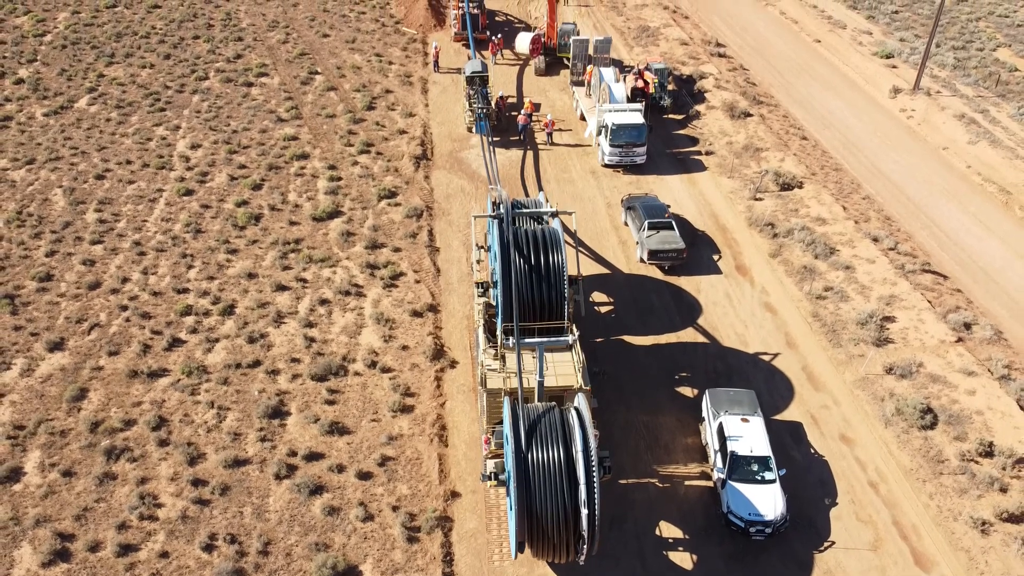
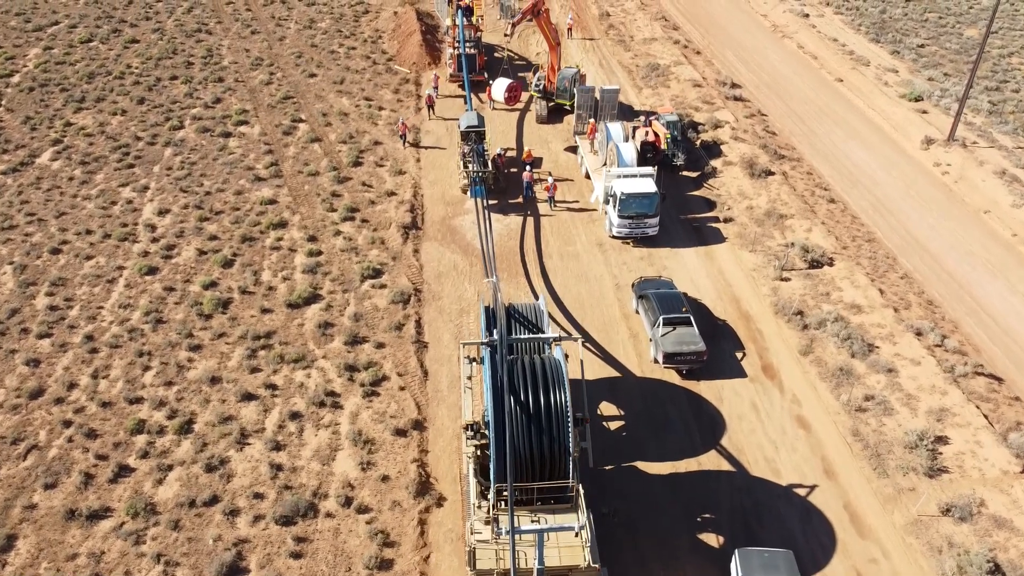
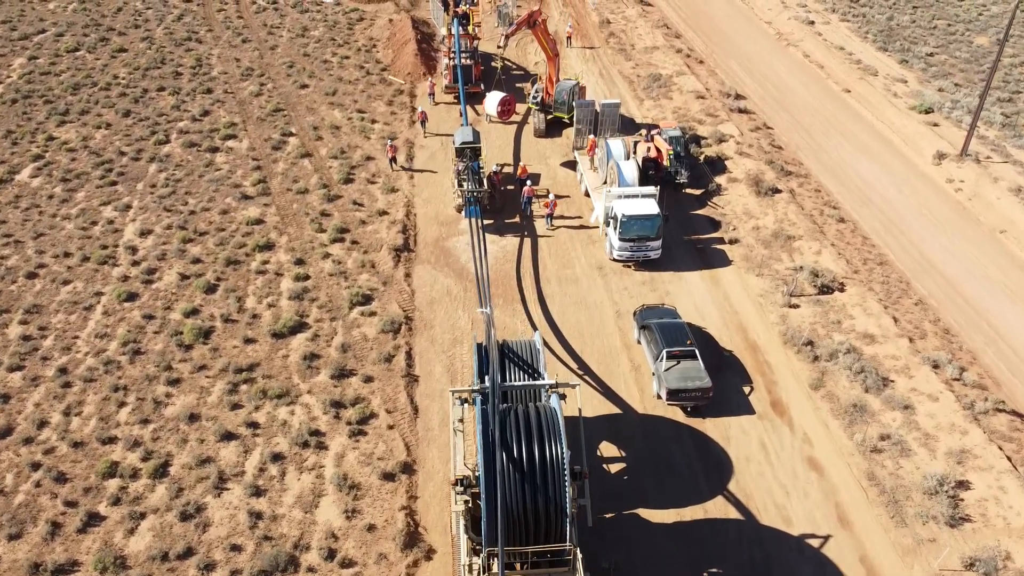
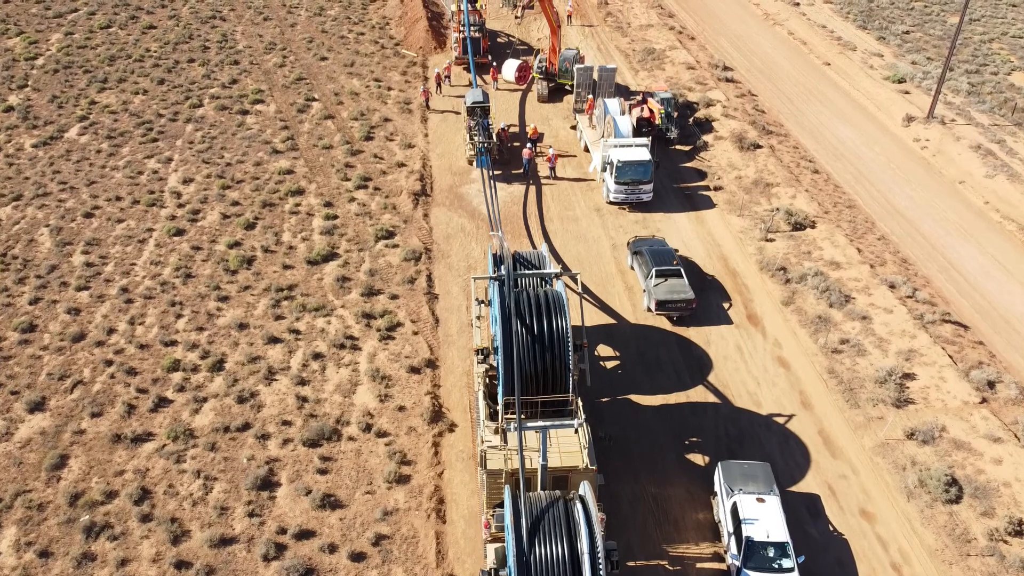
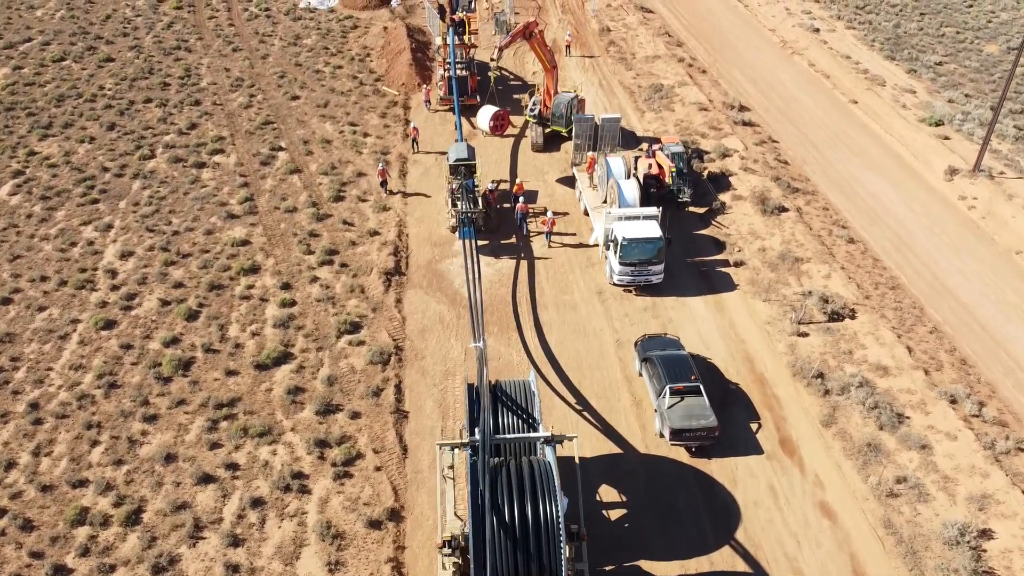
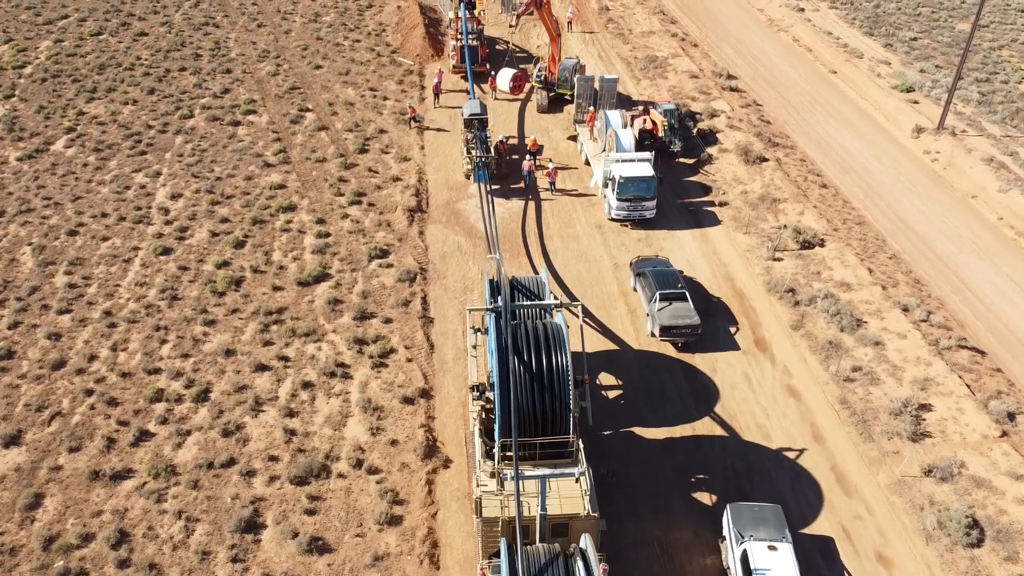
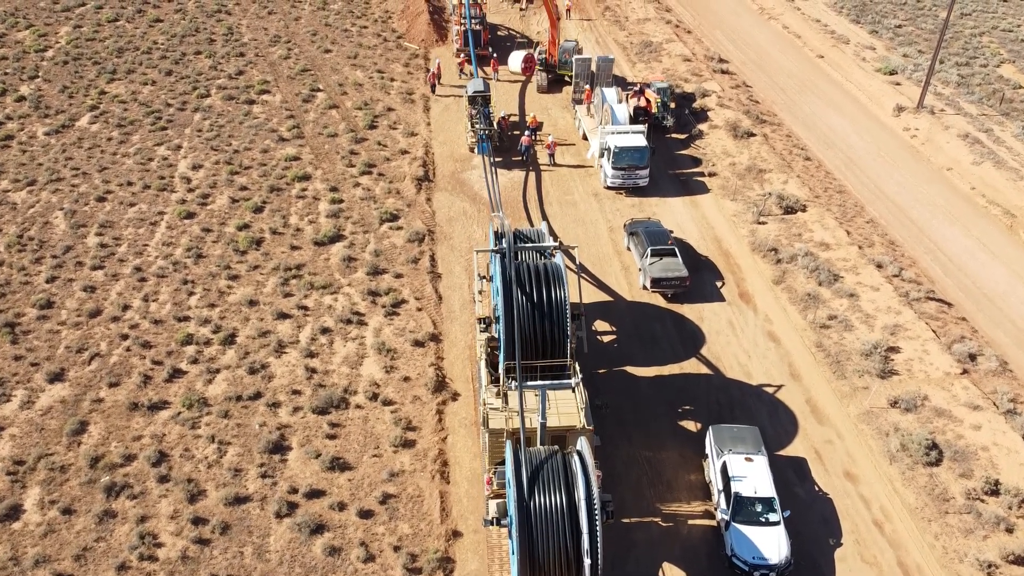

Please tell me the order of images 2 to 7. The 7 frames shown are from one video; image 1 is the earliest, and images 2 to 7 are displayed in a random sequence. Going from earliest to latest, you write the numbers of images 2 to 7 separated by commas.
7, 4, 6, 2, 3, 5
